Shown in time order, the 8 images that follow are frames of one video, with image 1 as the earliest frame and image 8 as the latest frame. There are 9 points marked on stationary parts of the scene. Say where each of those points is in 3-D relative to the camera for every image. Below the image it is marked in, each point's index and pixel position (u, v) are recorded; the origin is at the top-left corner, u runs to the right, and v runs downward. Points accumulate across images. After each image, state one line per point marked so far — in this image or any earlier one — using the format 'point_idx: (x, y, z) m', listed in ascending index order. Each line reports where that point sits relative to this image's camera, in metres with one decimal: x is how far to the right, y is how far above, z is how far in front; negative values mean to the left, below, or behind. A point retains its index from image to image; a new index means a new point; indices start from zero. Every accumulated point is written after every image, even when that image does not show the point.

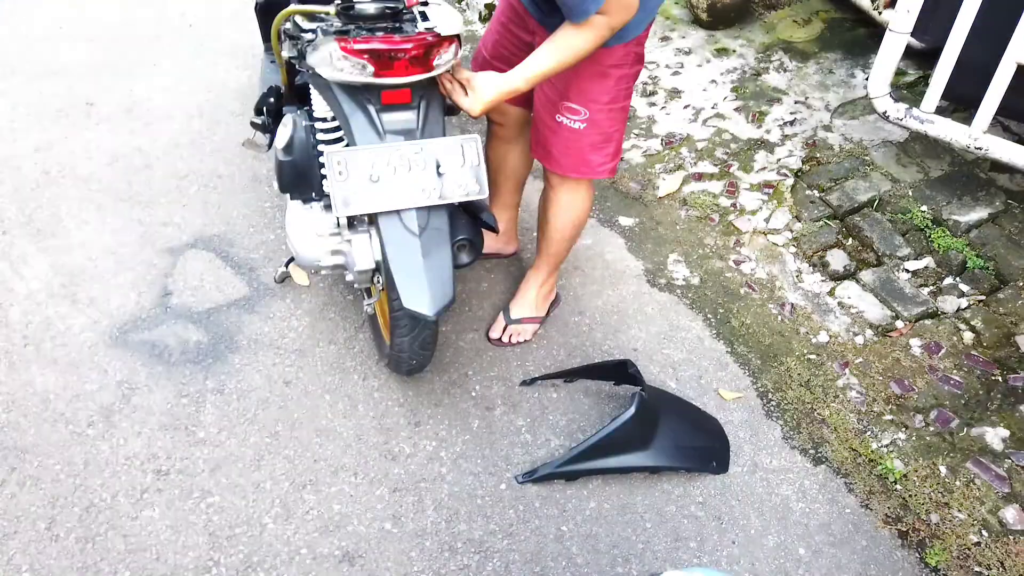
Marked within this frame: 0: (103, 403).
0: (-1.2, -0.3, +2.2) m
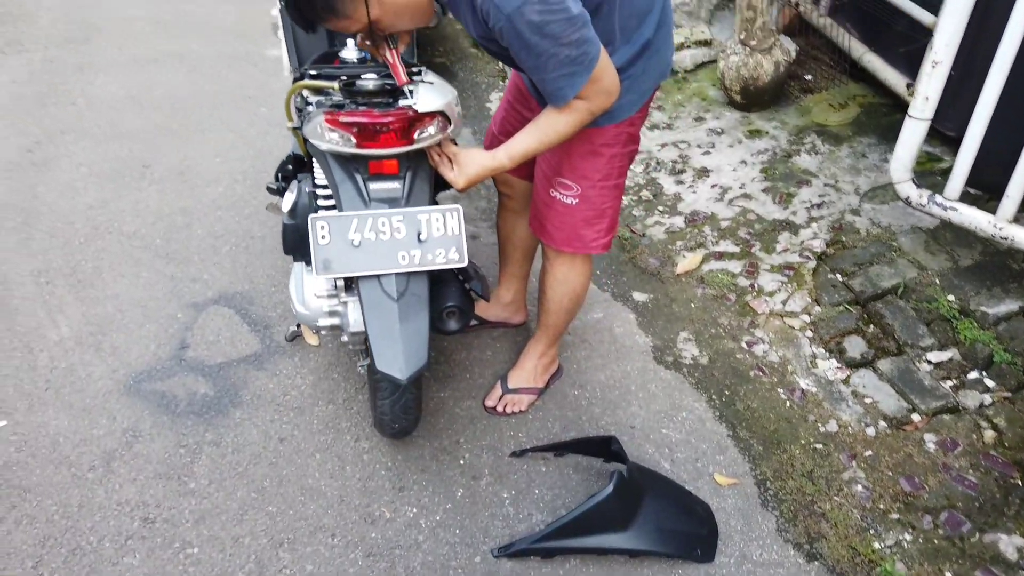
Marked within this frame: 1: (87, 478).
0: (-1.2, -0.5, +2.3) m
1: (-1.2, -0.5, +2.2) m
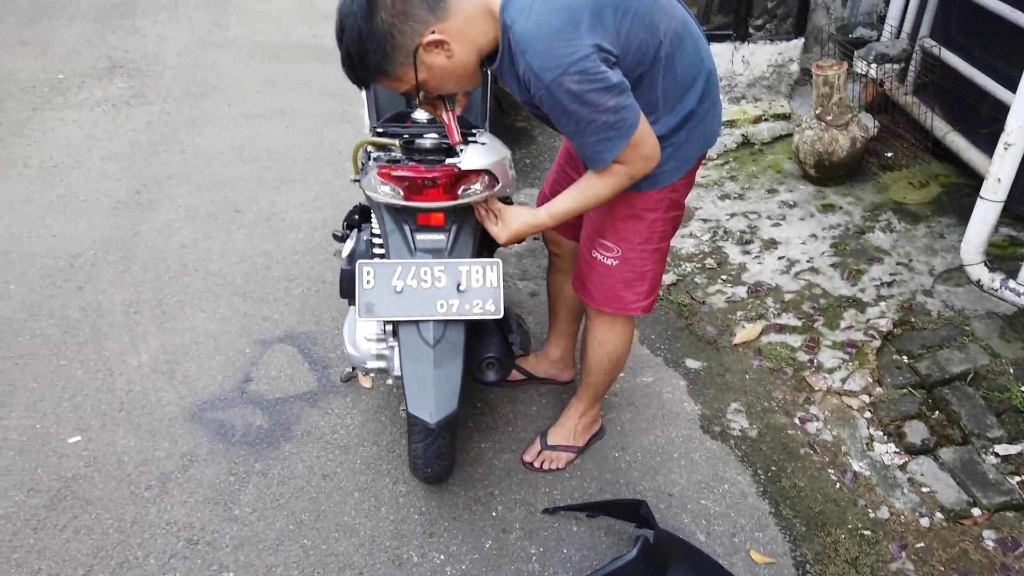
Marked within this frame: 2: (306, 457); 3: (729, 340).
0: (-1.1, -0.6, +2.4) m
1: (-1.1, -0.6, +2.3) m
2: (-0.7, -0.5, +2.5) m
3: (+0.9, -0.2, +3.1) m
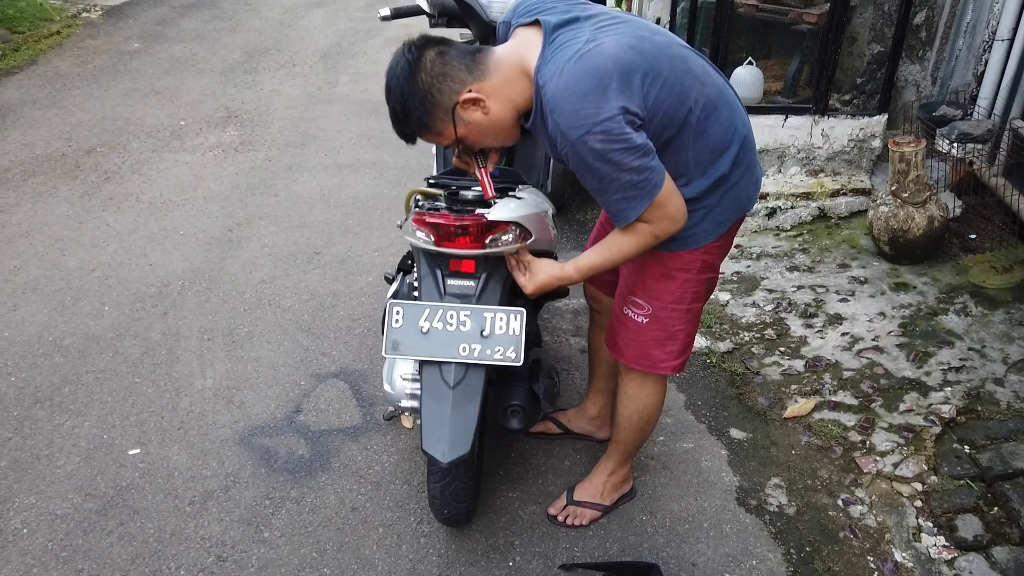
0: (-1.0, -0.7, +2.6) m
1: (-1.0, -0.7, +2.5) m
2: (-0.6, -0.7, +2.6) m
3: (+1.0, -0.5, +3.0) m
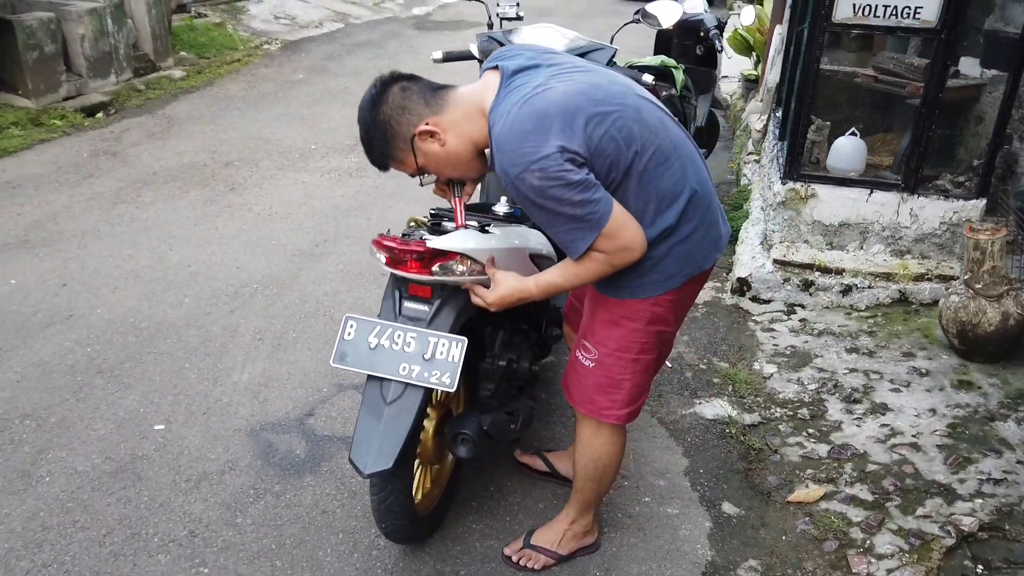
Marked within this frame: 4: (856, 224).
0: (-1.1, -0.7, +2.8) m
1: (-1.2, -0.7, +2.7) m
2: (-0.7, -0.7, +2.7) m
3: (+1.0, -0.8, +2.8) m
4: (+1.8, +0.3, +4.1) m
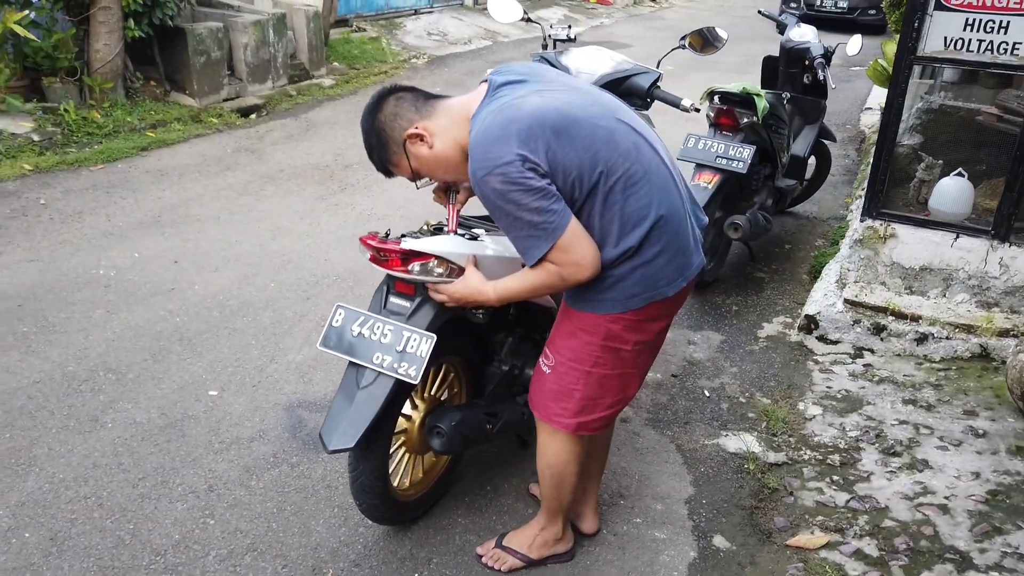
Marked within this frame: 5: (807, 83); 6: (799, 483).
0: (-1.1, -0.6, +3.1) m
1: (-1.2, -0.6, +3.0) m
2: (-0.7, -0.7, +2.9) m
3: (+1.0, -0.9, +2.7) m
4: (+2.1, +0.1, +3.8) m
5: (+2.0, +1.4, +5.3) m
6: (+1.1, -0.8, +3.0) m
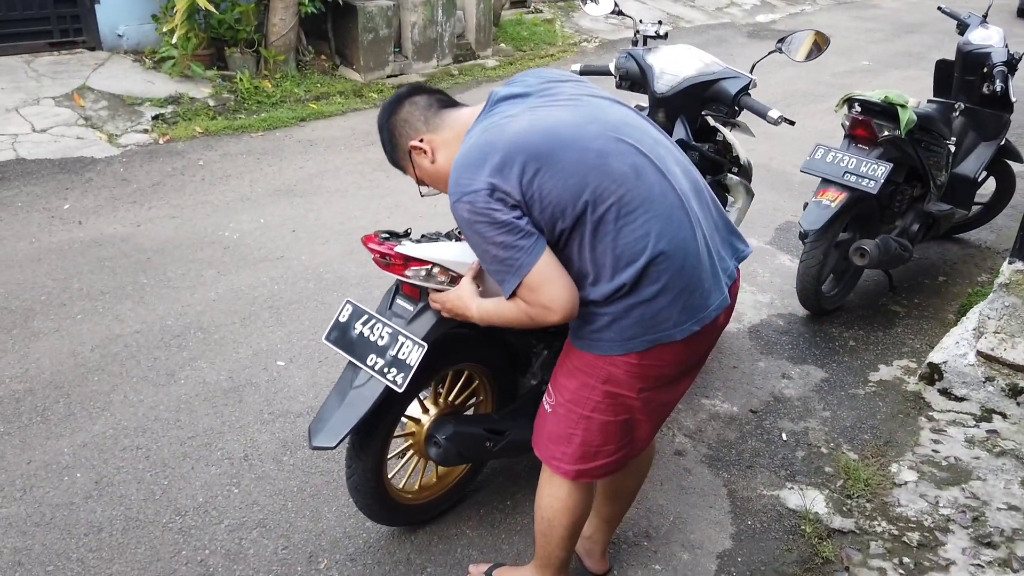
0: (-0.9, -0.5, +3.2) m
1: (-1.0, -0.5, +3.1) m
2: (-0.6, -0.6, +2.9) m
3: (+0.9, -1.0, +2.4) m
4: (+2.4, -0.2, +3.2) m
5: (+2.8, +1.1, +4.6) m
6: (+1.2, -0.9, +2.6) m
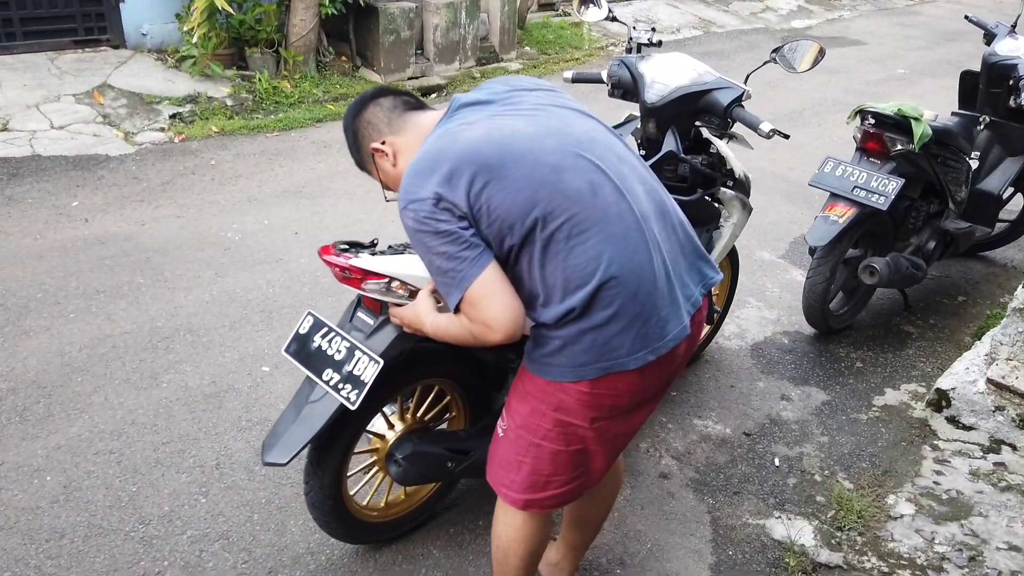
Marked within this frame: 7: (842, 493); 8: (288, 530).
0: (-1.0, -0.5, +3.1) m
1: (-1.1, -0.5, +3.1) m
2: (-0.7, -0.7, +2.9) m
3: (+0.8, -1.1, +2.3) m
4: (+2.4, -0.3, +3.0) m
5: (+2.8, +1.0, +4.4) m
6: (+1.1, -1.0, +2.5) m
7: (+1.2, -0.8, +2.9) m
8: (-0.7, -0.8, +2.6) m
